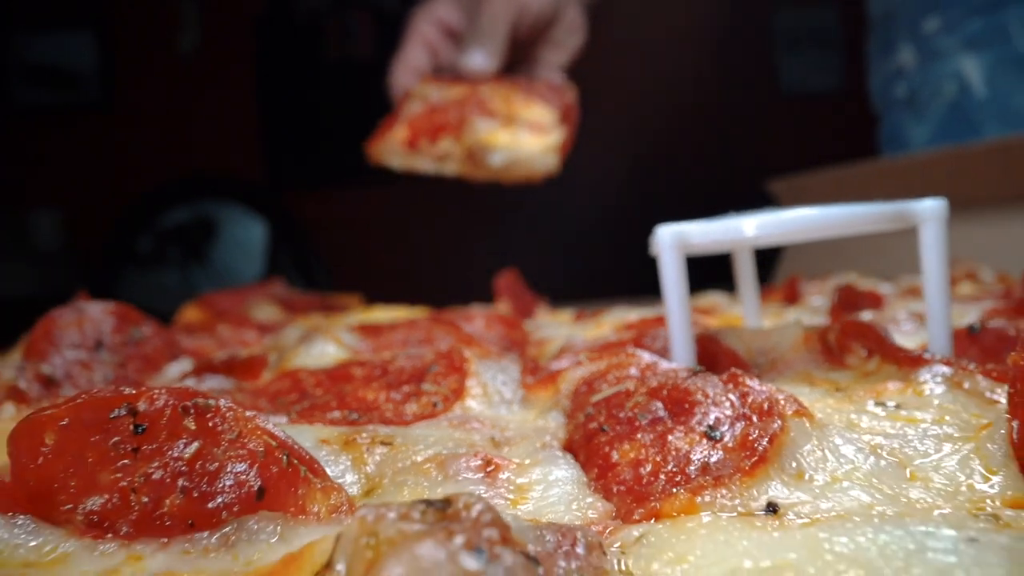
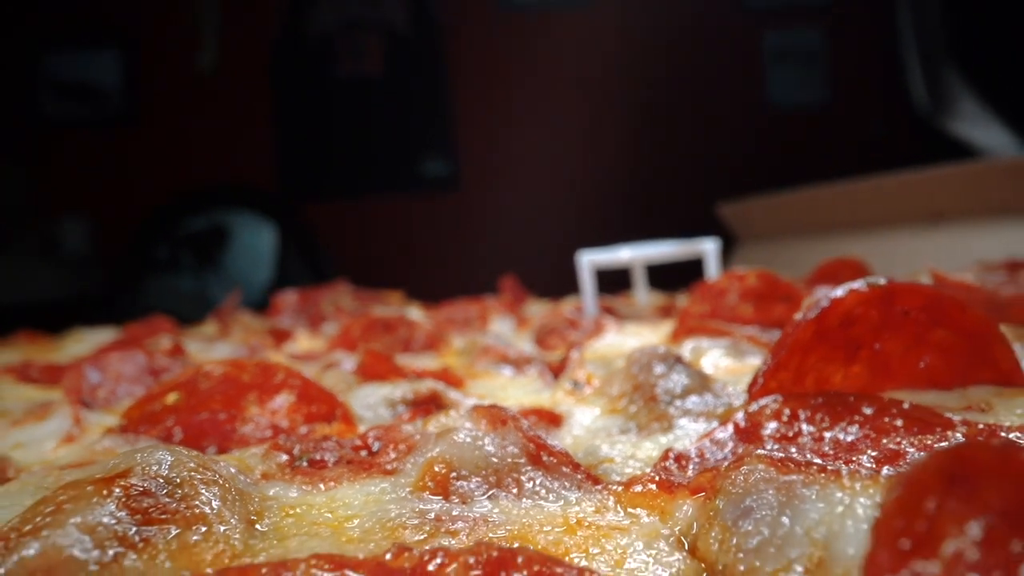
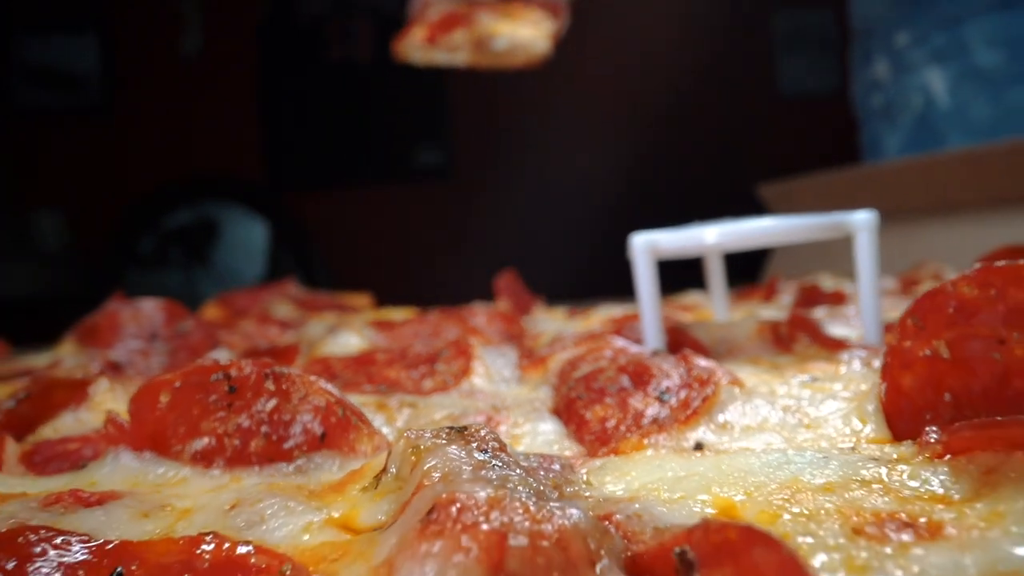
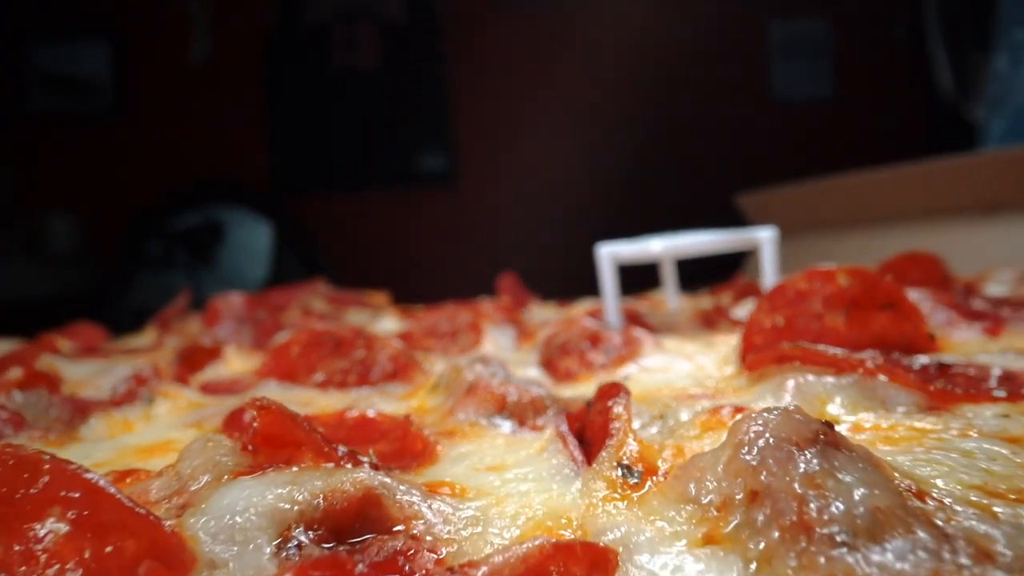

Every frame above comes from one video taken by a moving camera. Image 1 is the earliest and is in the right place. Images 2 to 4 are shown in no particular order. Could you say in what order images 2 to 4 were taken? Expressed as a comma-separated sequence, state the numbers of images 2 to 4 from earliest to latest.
3, 4, 2
